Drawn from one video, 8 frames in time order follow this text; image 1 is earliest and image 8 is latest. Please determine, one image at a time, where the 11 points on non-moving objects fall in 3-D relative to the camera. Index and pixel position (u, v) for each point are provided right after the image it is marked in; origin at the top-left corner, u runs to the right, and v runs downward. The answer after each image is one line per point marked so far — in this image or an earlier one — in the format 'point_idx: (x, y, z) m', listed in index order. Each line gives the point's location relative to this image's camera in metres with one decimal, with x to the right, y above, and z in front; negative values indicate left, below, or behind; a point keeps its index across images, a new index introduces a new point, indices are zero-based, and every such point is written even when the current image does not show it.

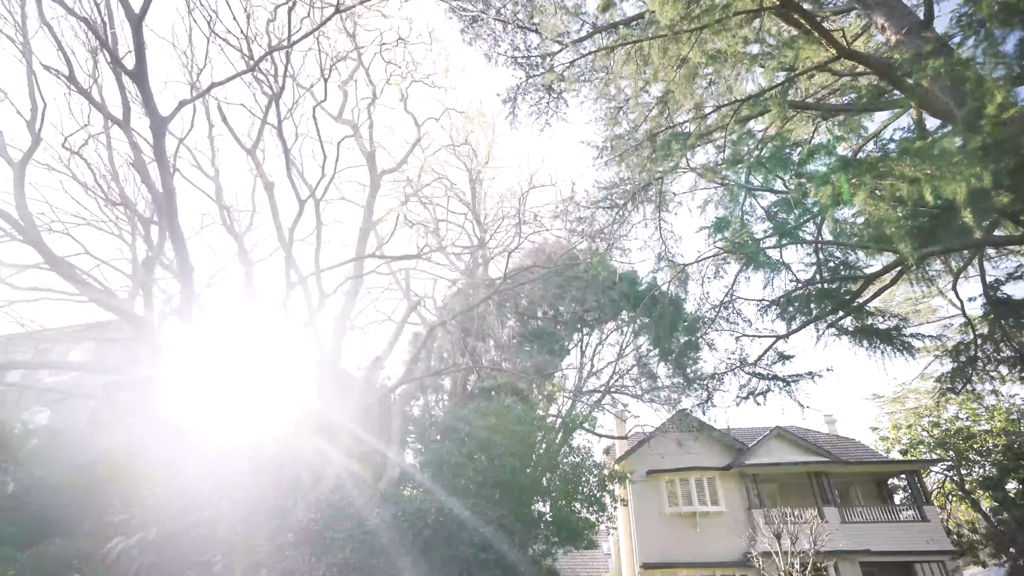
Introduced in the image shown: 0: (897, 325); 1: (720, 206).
0: (+5.7, -0.7, +7.6) m
1: (+3.6, +1.4, +8.8) m
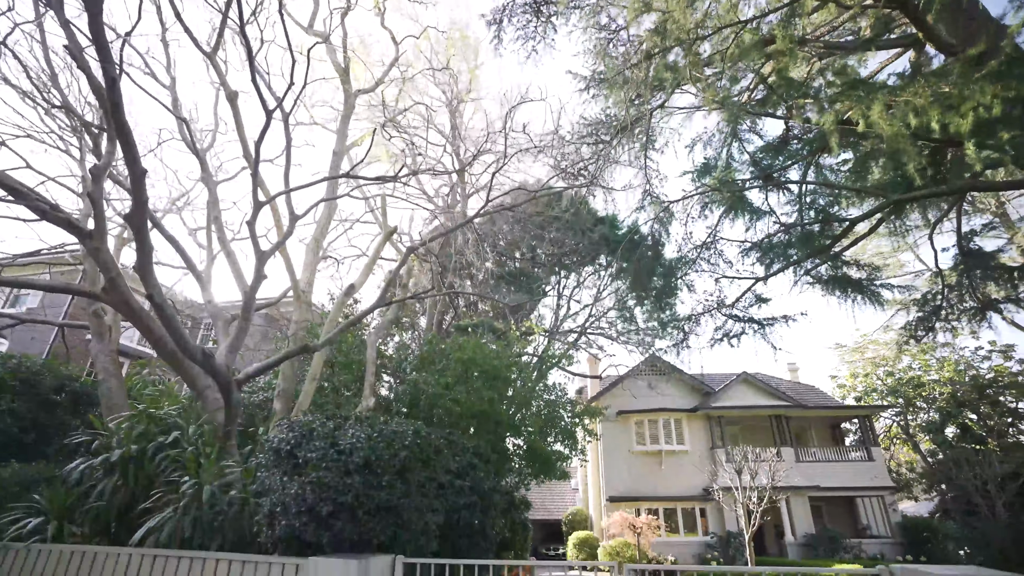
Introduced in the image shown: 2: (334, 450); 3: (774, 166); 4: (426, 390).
0: (+5.4, +0.1, +7.7) m
1: (+3.3, +2.4, +8.6) m
2: (-1.4, -1.3, +4.1) m
3: (+4.1, +1.9, +7.9) m
4: (-1.3, -1.6, +7.9) m
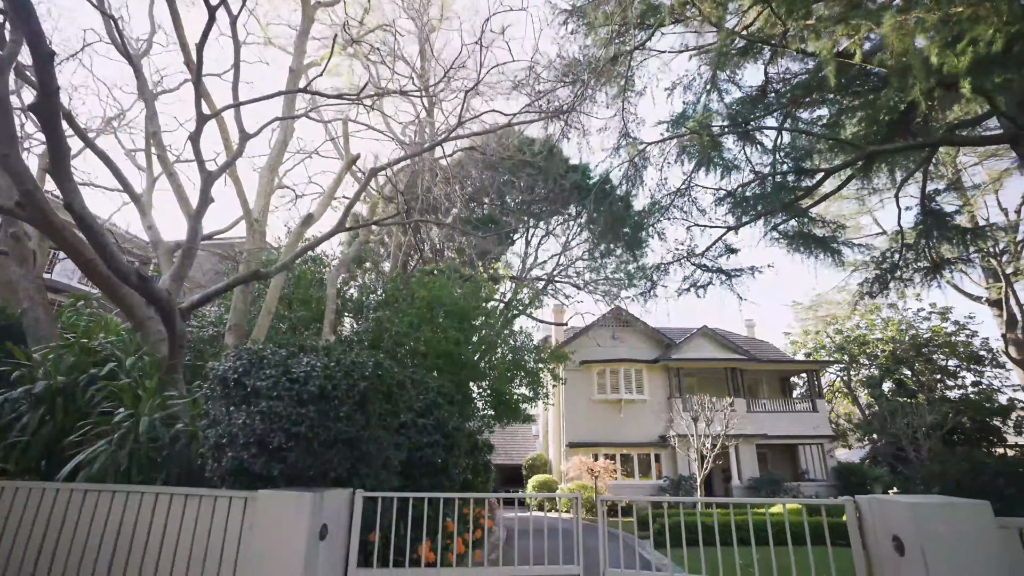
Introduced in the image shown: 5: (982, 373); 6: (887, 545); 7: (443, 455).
0: (+4.9, +0.8, +7.8) m
1: (+2.9, +3.2, +8.3) m
2: (-1.7, -0.7, +3.8) m
3: (+3.7, +2.6, +7.7) m
4: (-1.8, -0.7, +7.6) m
5: (+17.0, -3.1, +18.5) m
6: (+1.8, -1.2, +2.4) m
7: (-0.8, -1.7, +5.2) m
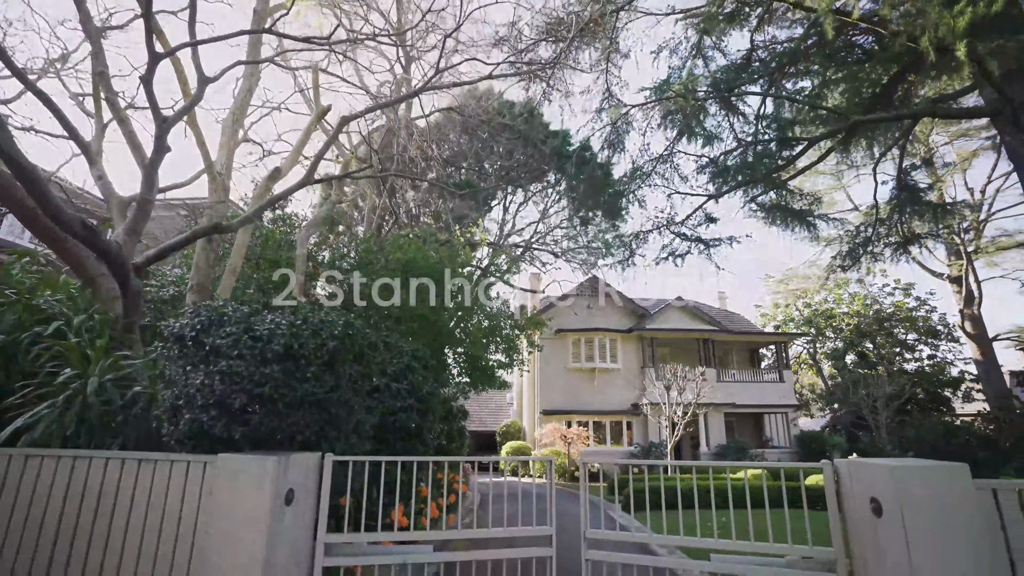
0: (+4.6, +1.3, +7.8) m
1: (+2.6, +3.7, +8.1) m
2: (-1.8, -0.4, +3.6) m
3: (+3.4, +3.1, +7.5) m
4: (-2.2, -0.1, +7.4) m
5: (+16.1, -2.2, +19.2) m
6: (+1.7, -1.0, +2.4) m
7: (-1.0, -1.3, +5.1) m
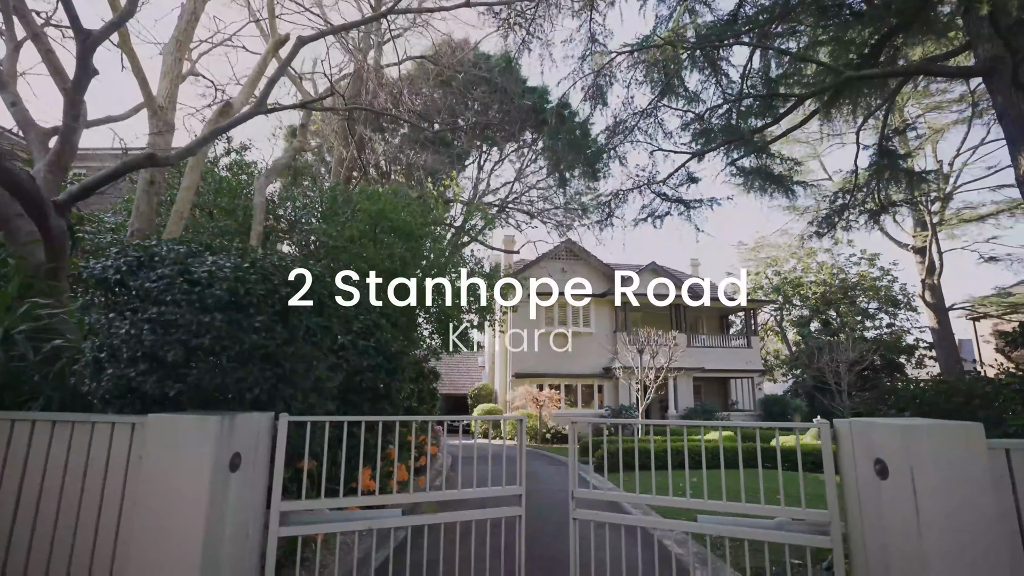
0: (+4.2, +1.8, +7.6) m
1: (+2.3, +4.3, +7.6) m
2: (-2.0, 0.0, +3.2) m
3: (+3.1, +3.6, +7.2) m
4: (-2.5, +0.5, +7.0) m
5: (+15.0, -1.1, +19.9) m
6: (+1.6, -0.8, +2.3) m
7: (-1.2, -0.9, +4.8) m
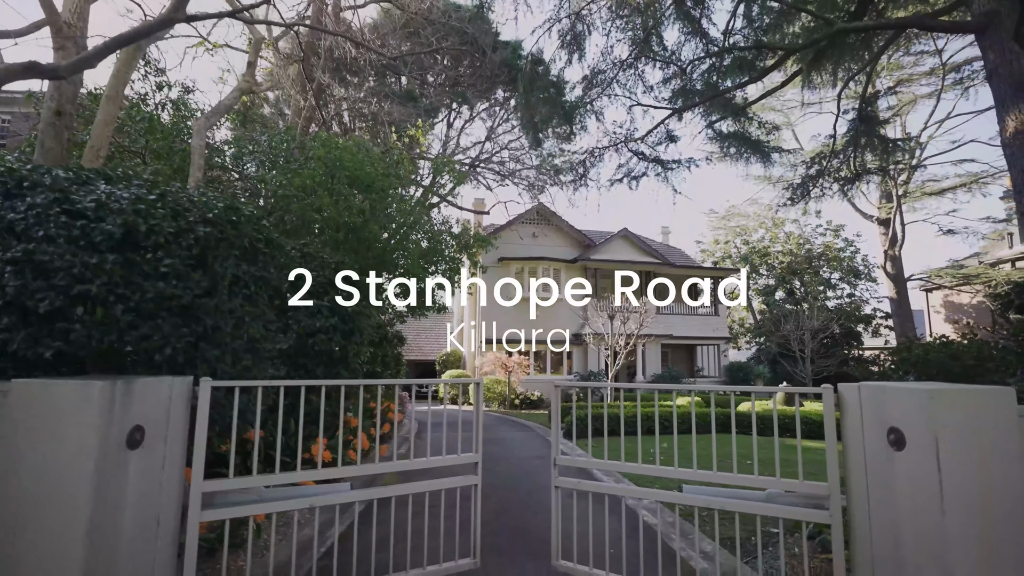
0: (+3.8, +2.3, +7.4) m
1: (+1.9, +4.8, +7.1) m
2: (-2.2, +0.3, +2.7) m
3: (+2.7, +4.1, +6.7) m
4: (-2.9, +1.1, +6.4) m
5: (+13.8, +0.1, +20.4) m
6: (+1.5, -0.6, +2.0) m
7: (-1.5, -0.5, +4.4) m
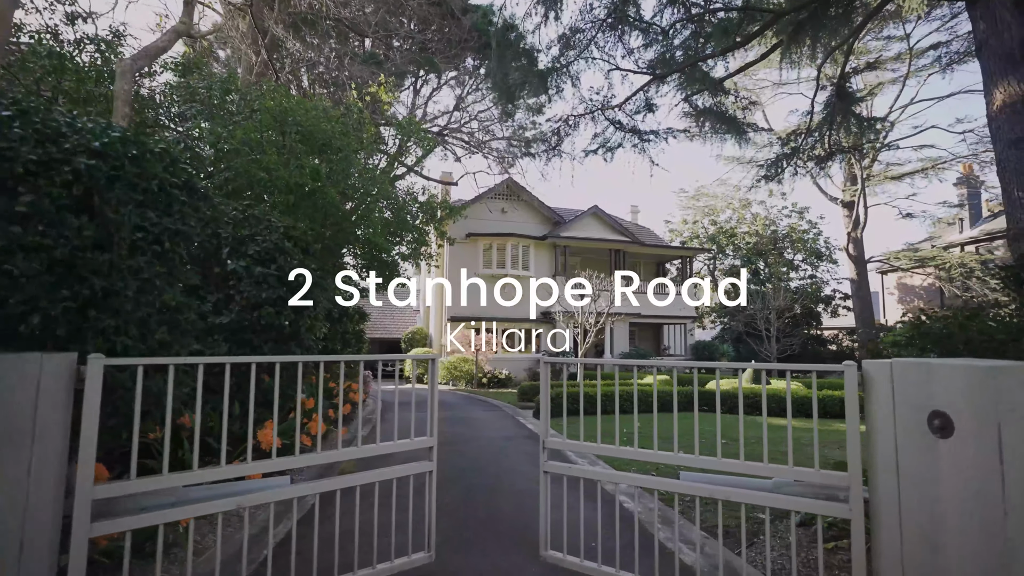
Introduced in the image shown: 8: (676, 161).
0: (+3.4, +2.6, +7.1) m
1: (+1.6, +5.1, +6.6) m
2: (-2.3, +0.5, +2.1) m
3: (+2.4, +4.4, +6.3) m
4: (-3.2, +1.4, +5.7) m
5: (+12.6, +0.8, +20.8) m
6: (+1.4, -0.5, +1.8) m
7: (-1.8, -0.2, +3.9) m
8: (+2.3, +1.8, +7.2) m
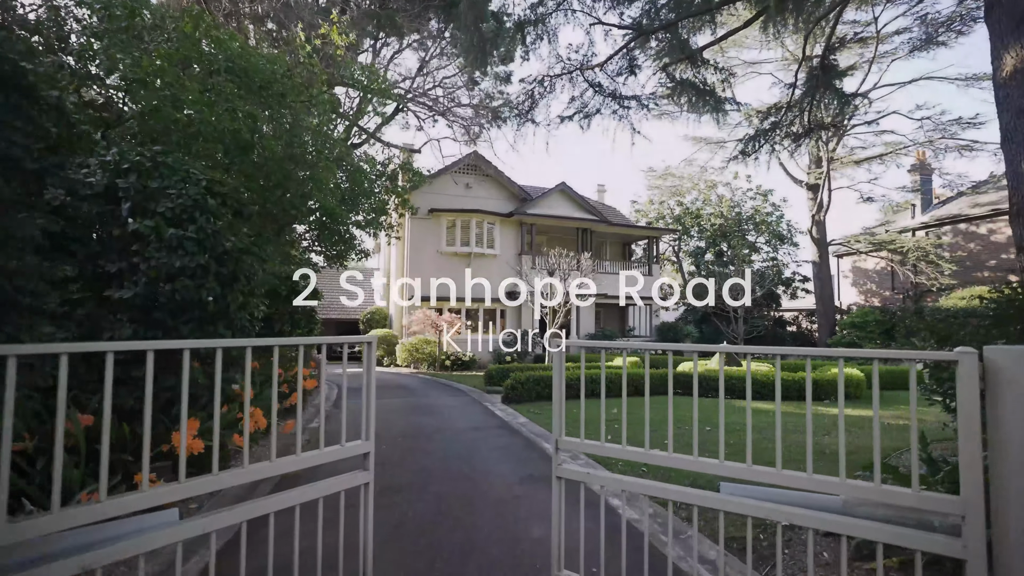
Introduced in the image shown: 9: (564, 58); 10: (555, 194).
0: (+3.1, +2.9, +6.6) m
1: (+1.3, +5.4, +5.9) m
2: (-2.3, +0.6, +1.3) m
3: (+2.1, +4.7, +5.7) m
4: (-3.5, +1.7, +4.8) m
5: (+11.1, +1.6, +21.1) m
6: (+1.4, -0.4, +1.3) m
7: (-1.9, 0.0, +3.2) m
8: (+2.0, +2.1, +6.7) m
9: (+0.7, +2.9, +6.3) m
10: (+1.6, +3.4, +18.6) m
